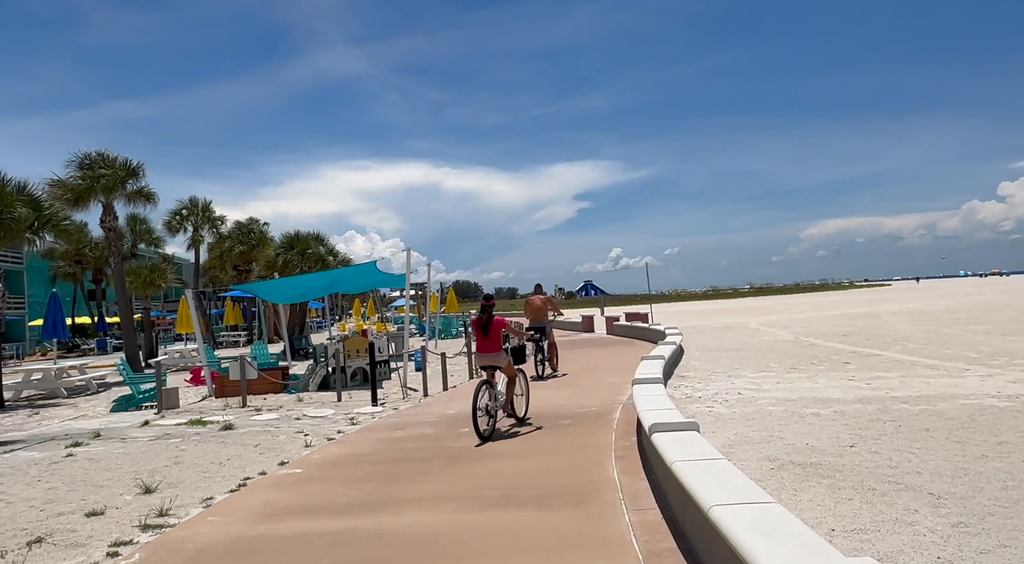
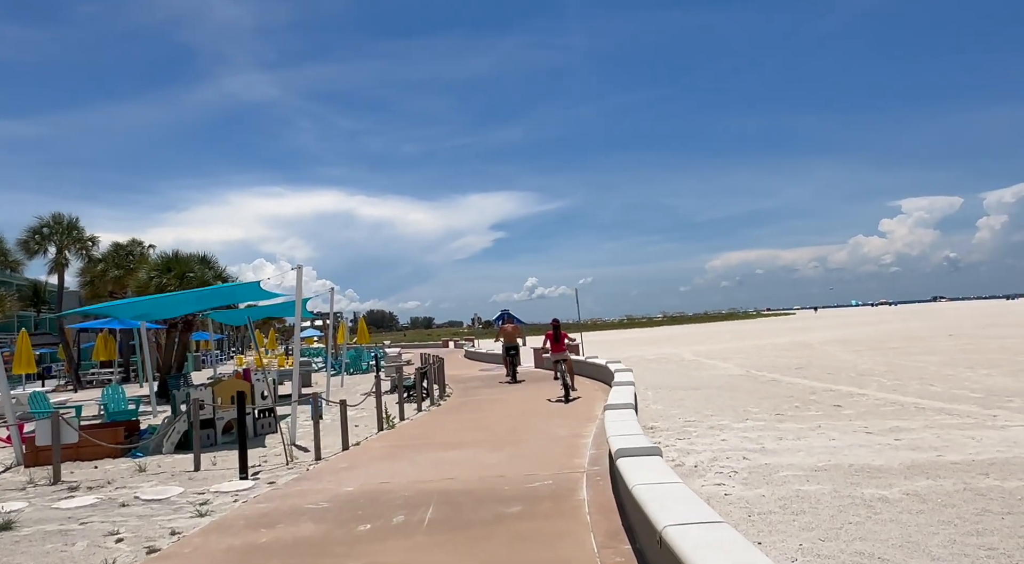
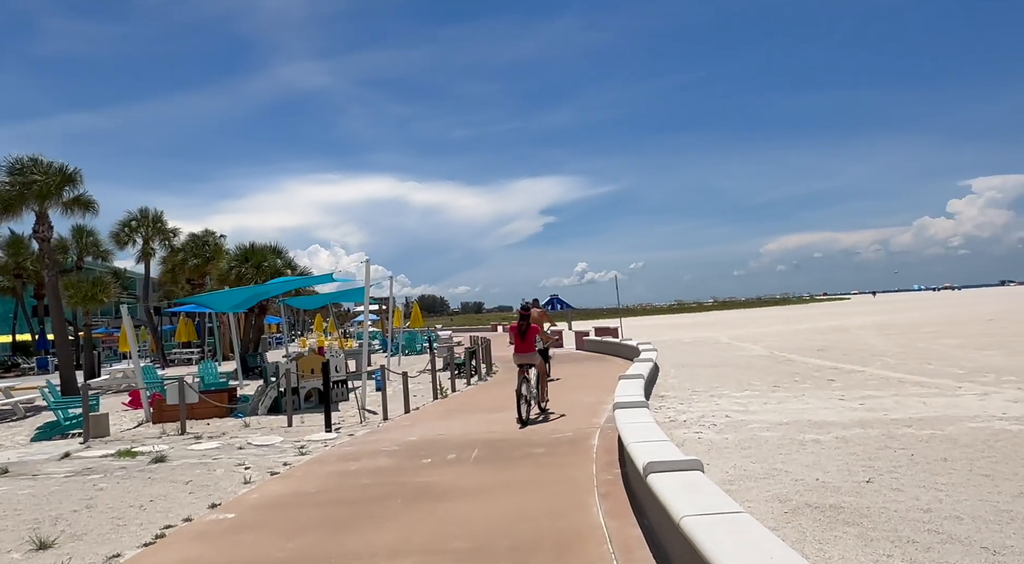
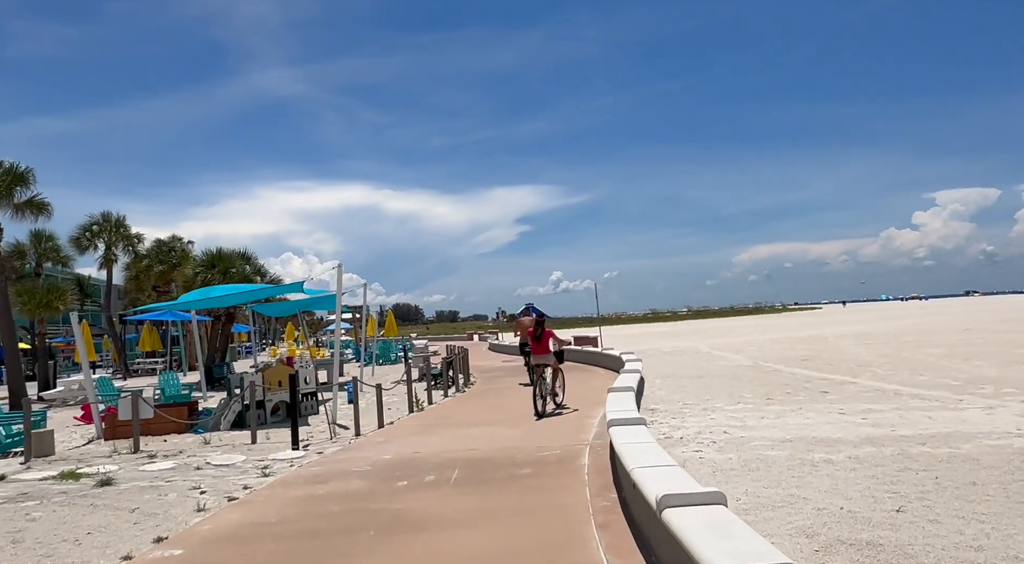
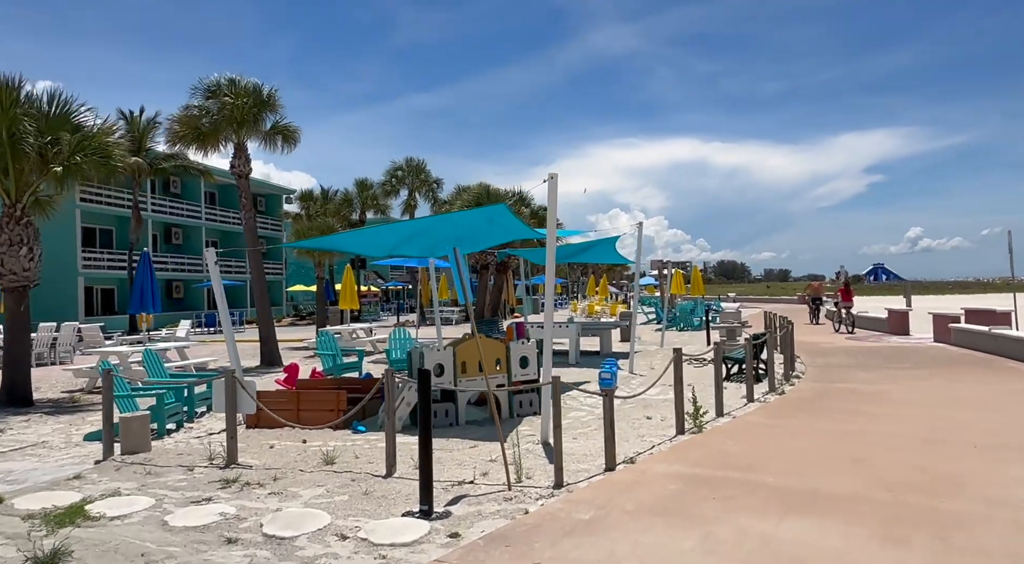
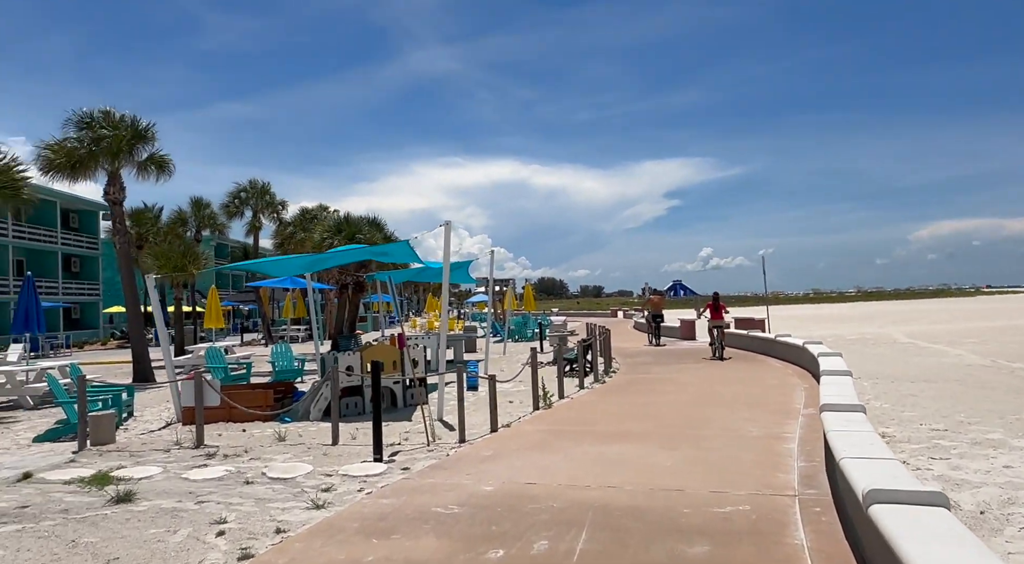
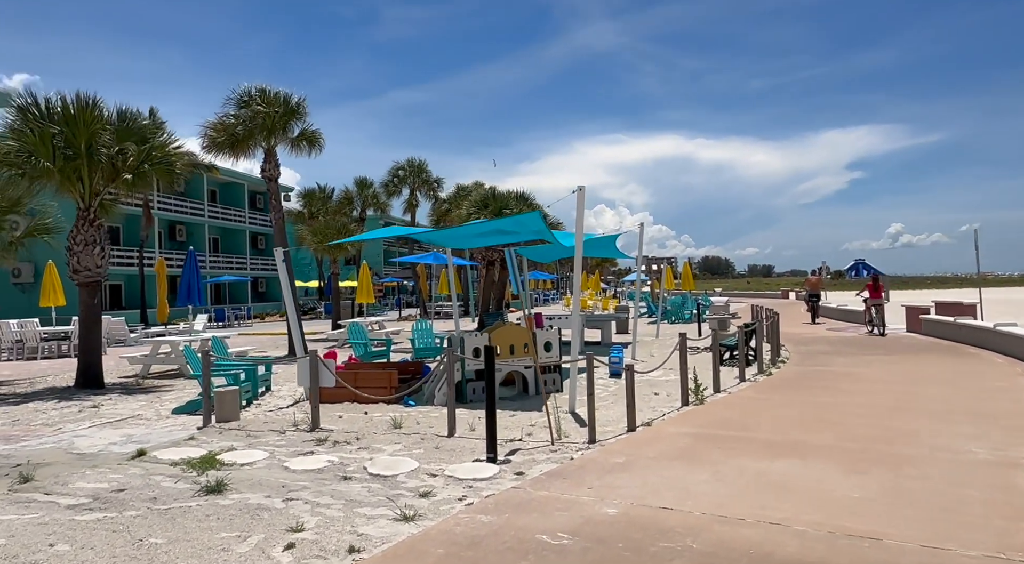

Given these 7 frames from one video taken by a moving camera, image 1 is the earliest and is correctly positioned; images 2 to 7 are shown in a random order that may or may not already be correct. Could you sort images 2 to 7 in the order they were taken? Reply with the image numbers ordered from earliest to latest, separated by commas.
3, 4, 2, 6, 7, 5
